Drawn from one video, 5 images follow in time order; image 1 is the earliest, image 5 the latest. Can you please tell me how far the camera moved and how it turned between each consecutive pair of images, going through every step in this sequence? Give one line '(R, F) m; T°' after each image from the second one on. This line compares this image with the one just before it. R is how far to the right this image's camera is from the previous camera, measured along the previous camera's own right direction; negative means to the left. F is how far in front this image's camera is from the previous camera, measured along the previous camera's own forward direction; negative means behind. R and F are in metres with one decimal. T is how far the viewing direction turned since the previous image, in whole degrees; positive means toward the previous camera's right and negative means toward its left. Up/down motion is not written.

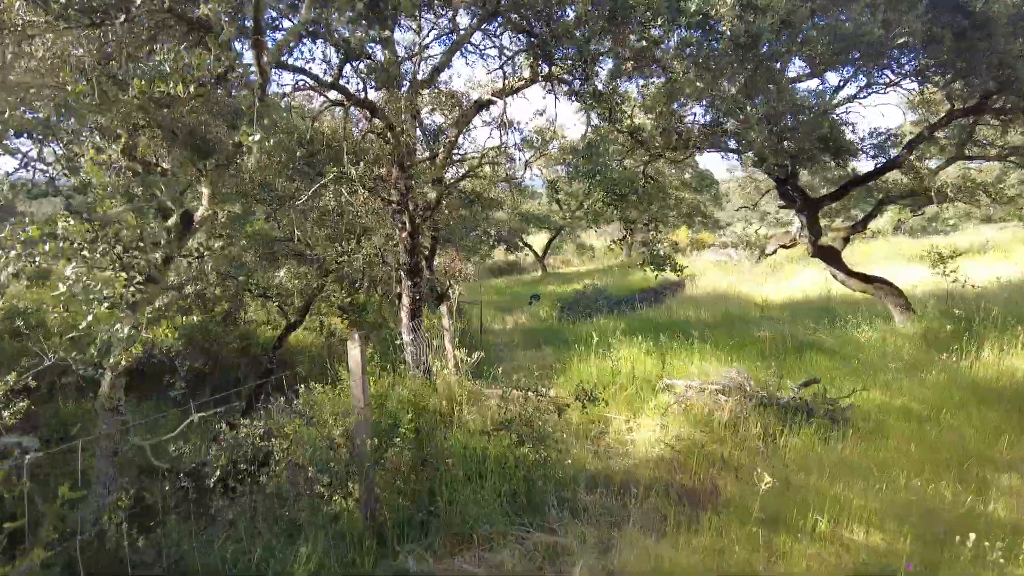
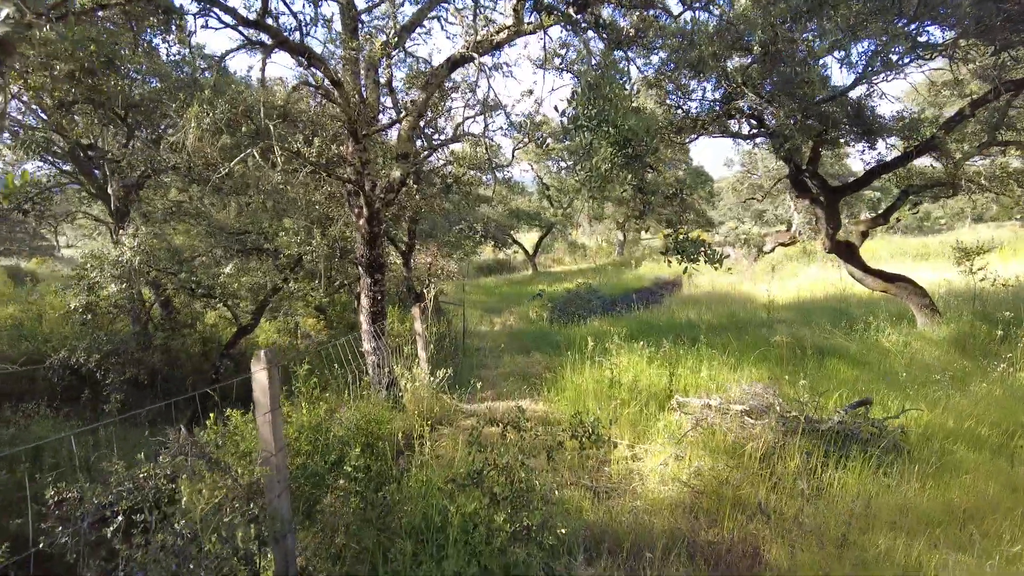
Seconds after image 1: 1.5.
(+0.1, +0.8) m; +1°
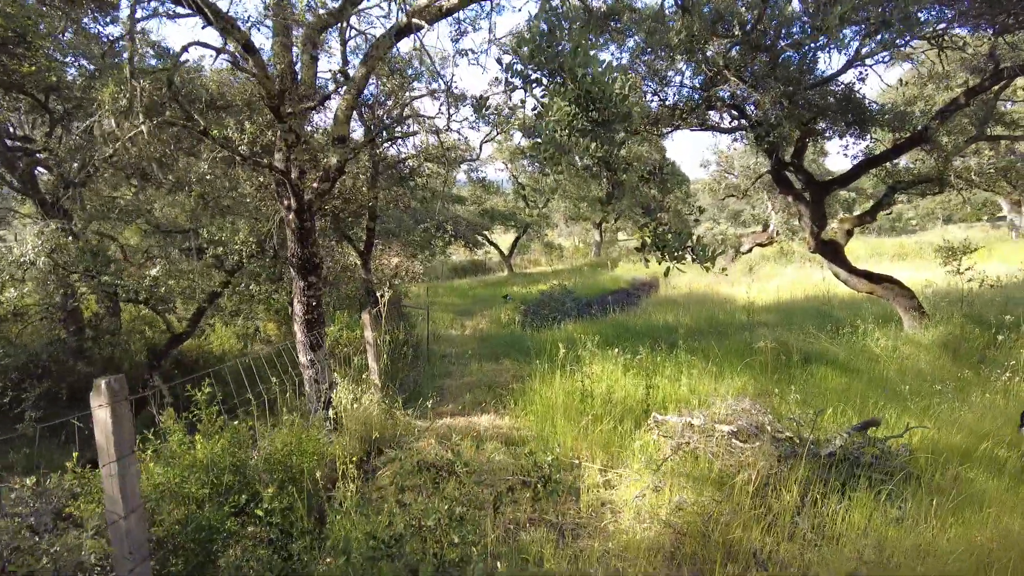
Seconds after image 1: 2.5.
(+0.1, +0.5) m; +2°
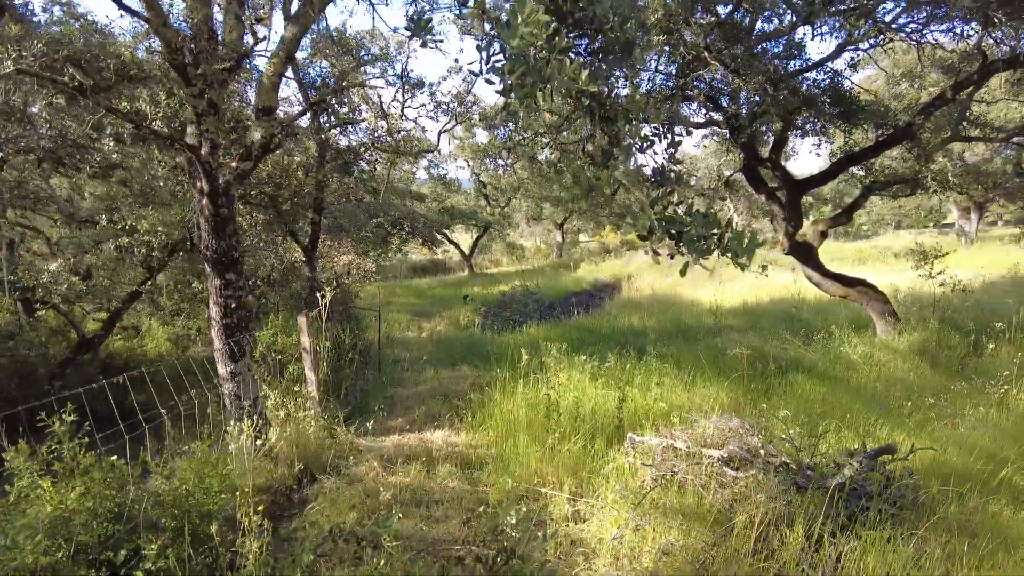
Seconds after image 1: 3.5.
(0.0, +0.5) m; +3°
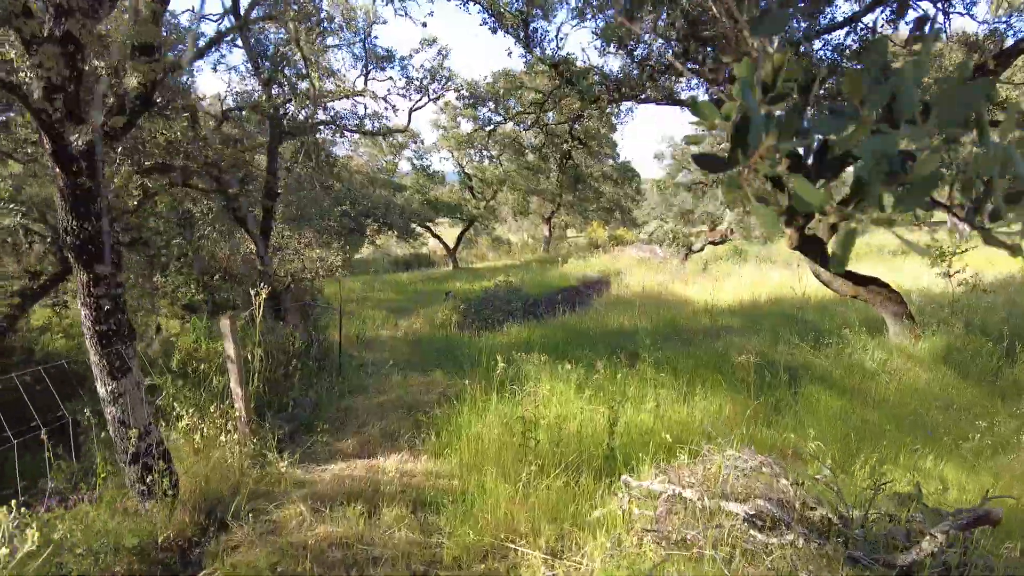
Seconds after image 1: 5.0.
(+0.1, +0.7) m; +1°
